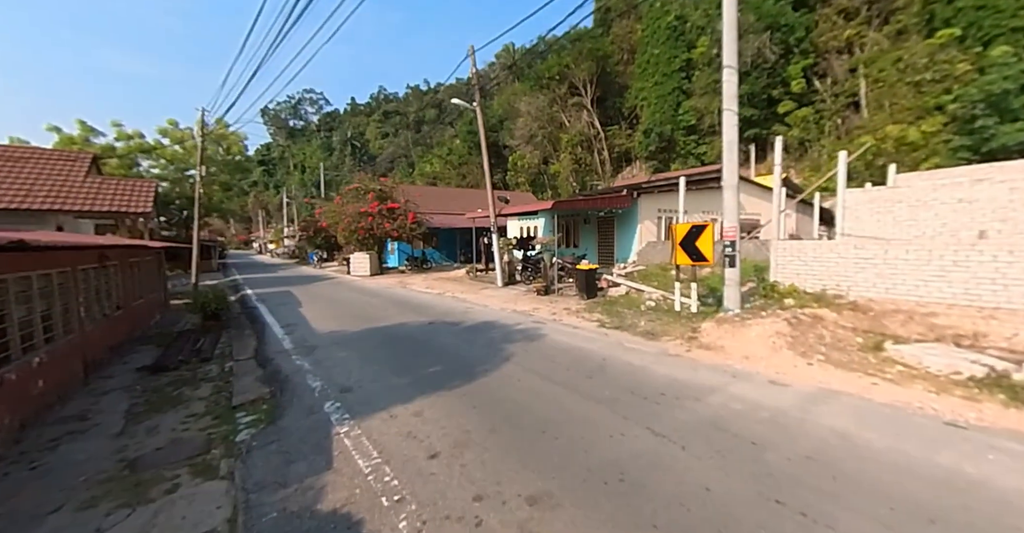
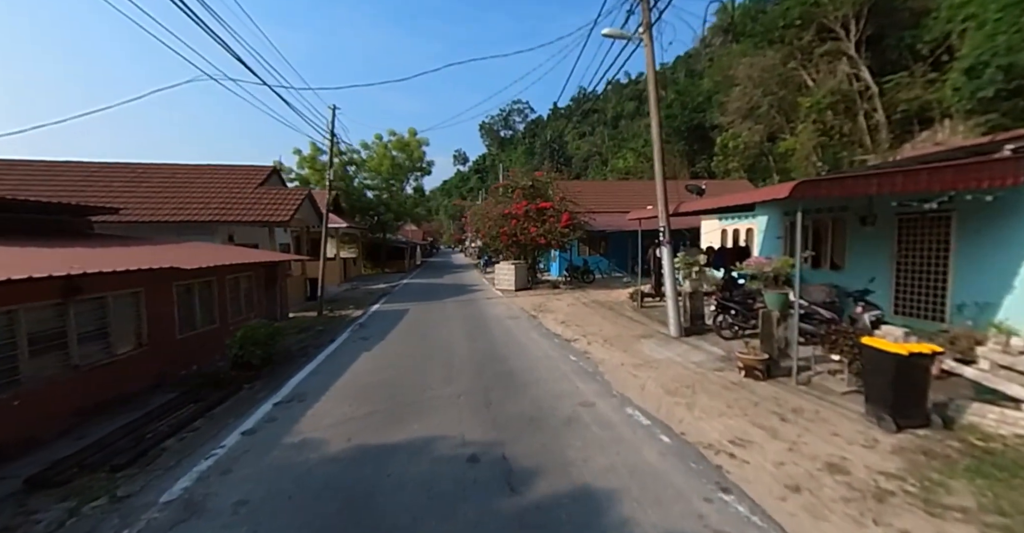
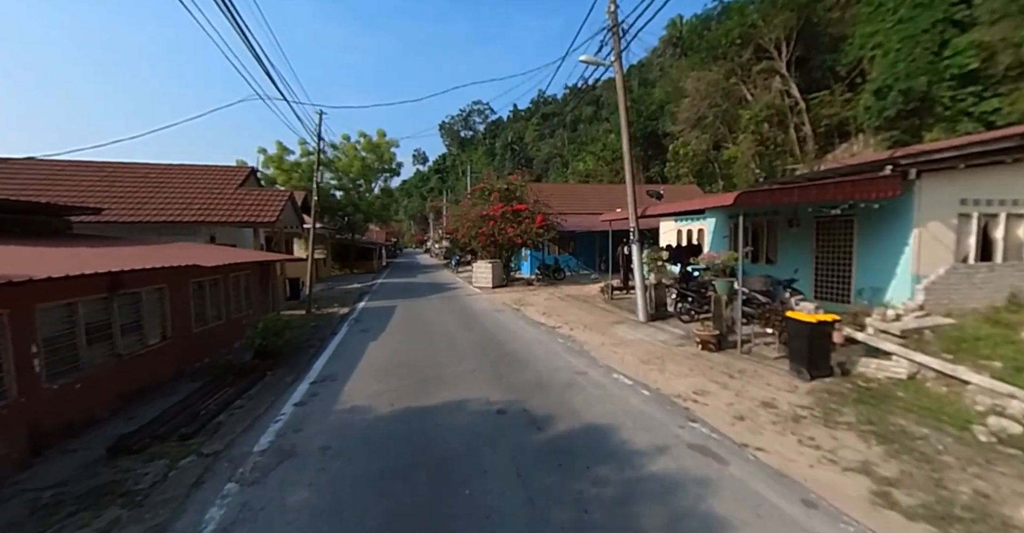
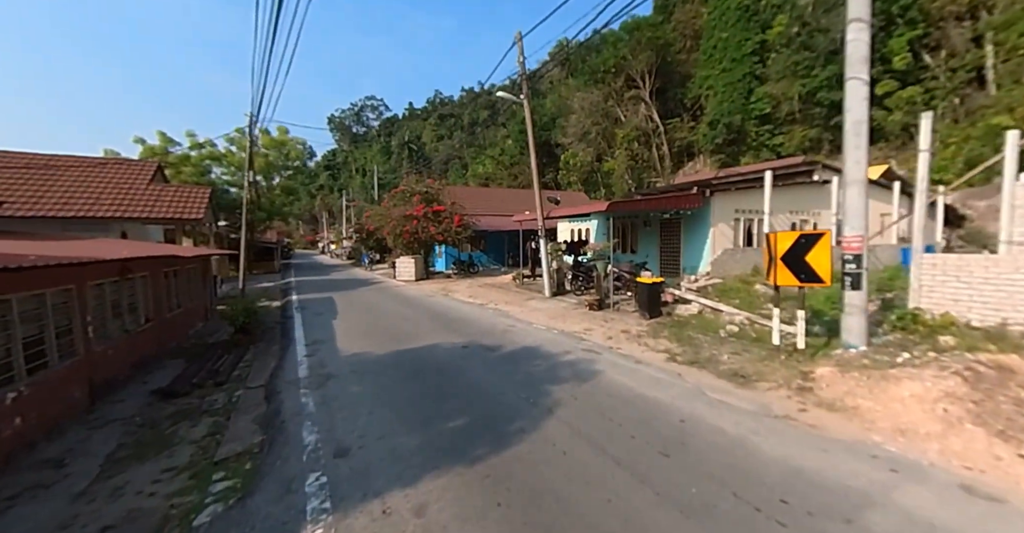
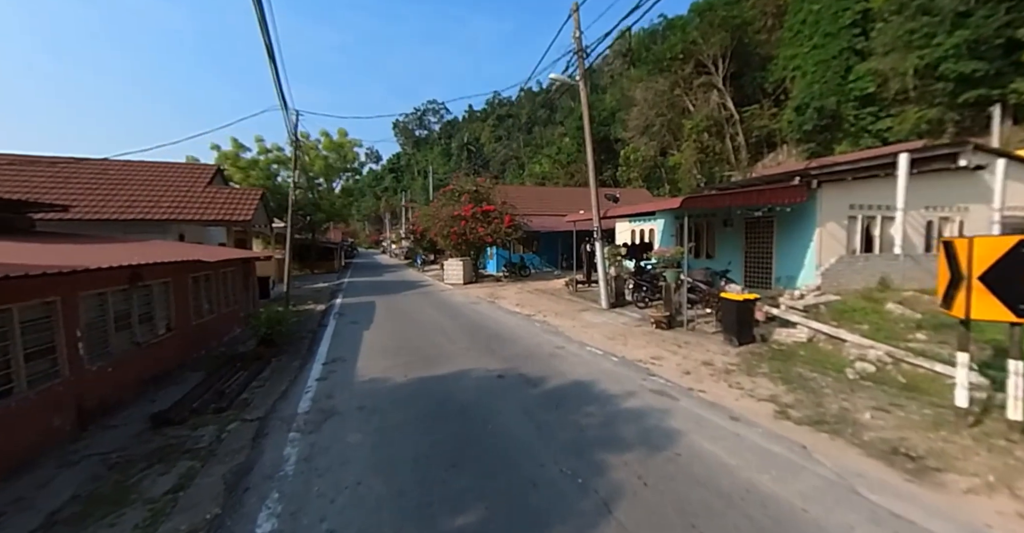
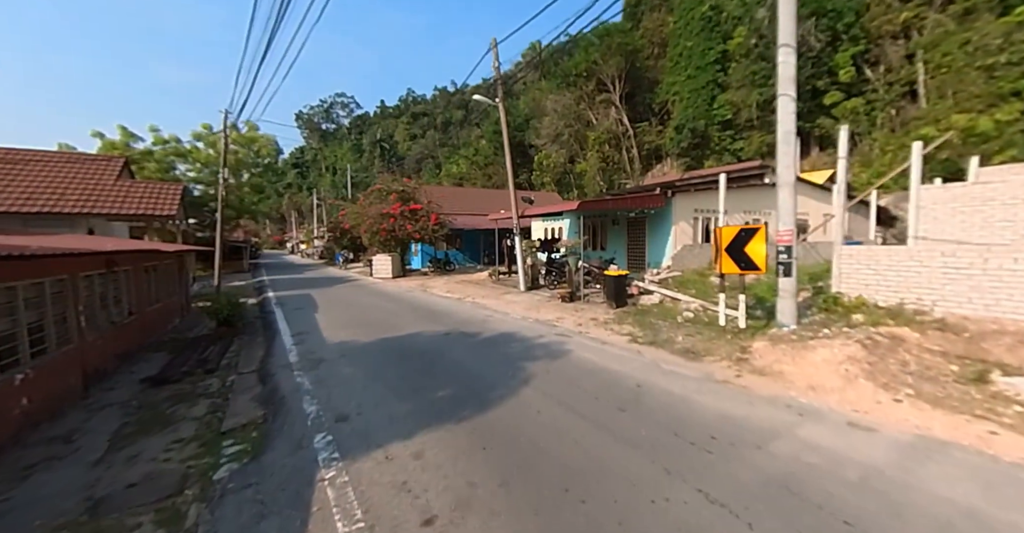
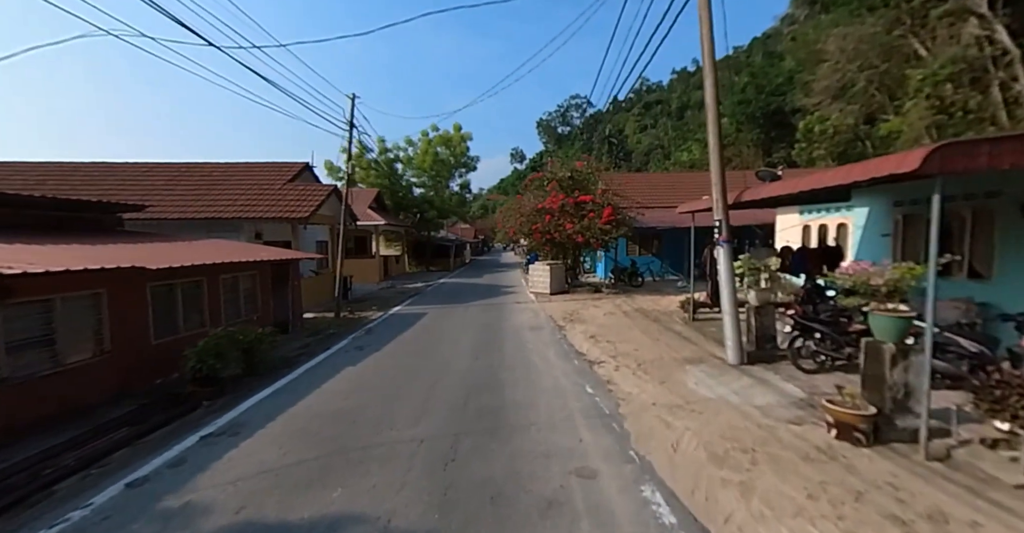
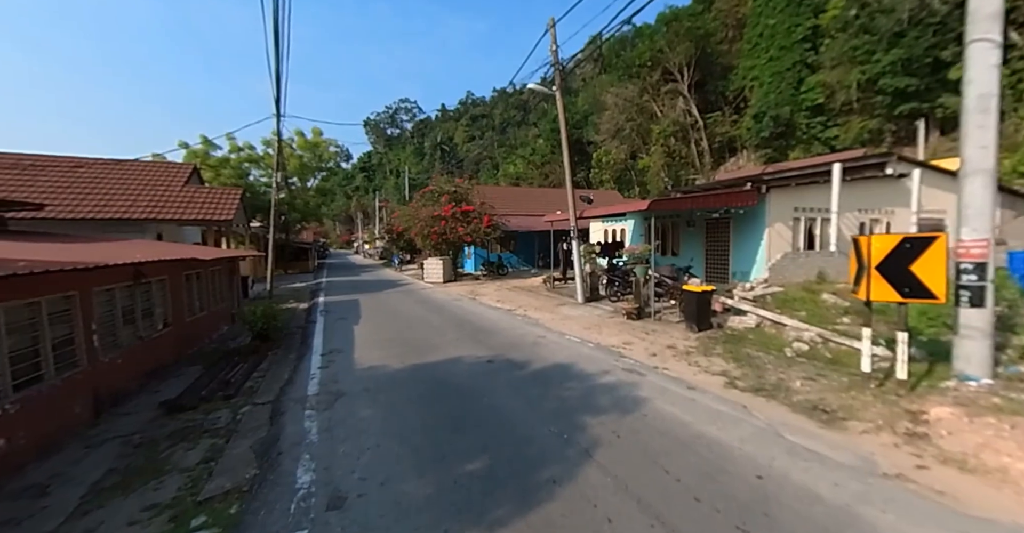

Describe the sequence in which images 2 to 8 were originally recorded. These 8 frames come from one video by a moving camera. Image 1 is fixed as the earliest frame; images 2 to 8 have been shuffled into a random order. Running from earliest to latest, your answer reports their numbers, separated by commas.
6, 4, 8, 5, 3, 2, 7
